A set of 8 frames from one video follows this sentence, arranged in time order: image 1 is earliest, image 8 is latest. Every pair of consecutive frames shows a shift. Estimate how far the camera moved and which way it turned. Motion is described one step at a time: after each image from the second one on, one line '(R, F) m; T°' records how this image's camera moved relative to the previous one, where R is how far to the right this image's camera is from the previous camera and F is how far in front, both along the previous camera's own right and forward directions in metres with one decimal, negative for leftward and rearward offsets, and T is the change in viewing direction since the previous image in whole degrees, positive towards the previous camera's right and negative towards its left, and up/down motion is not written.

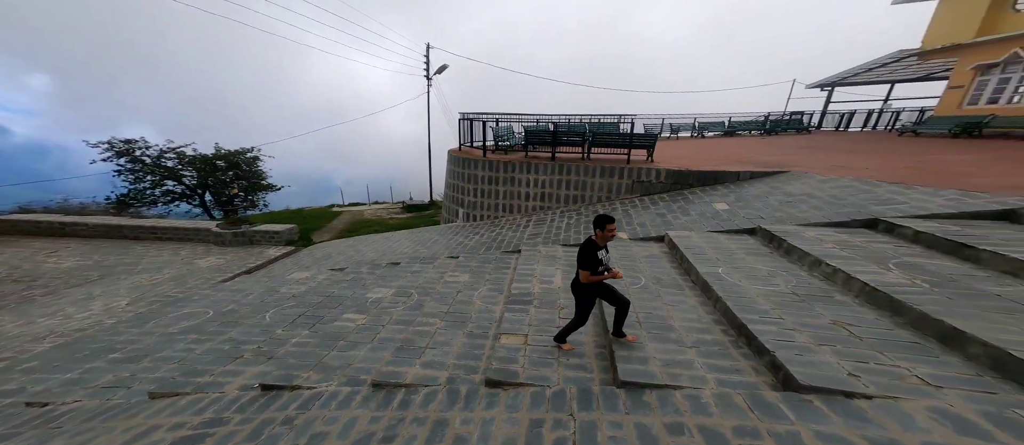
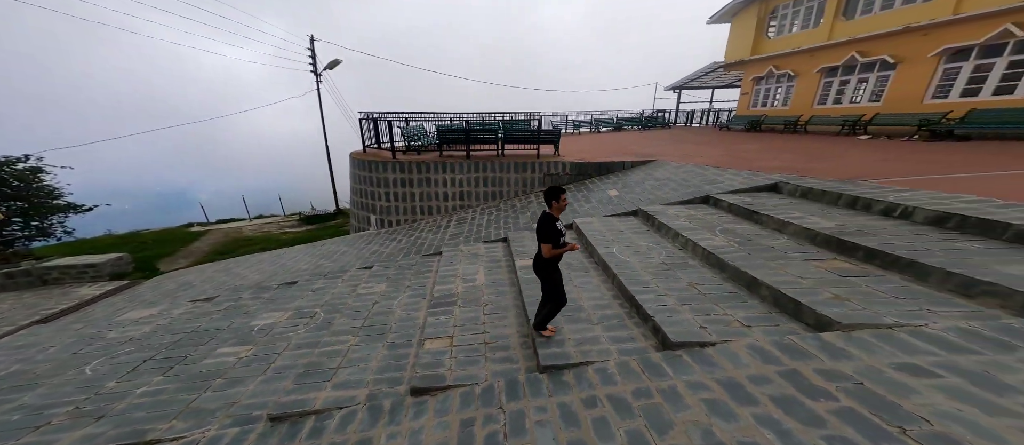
(+0.1, 0.0) m; +12°
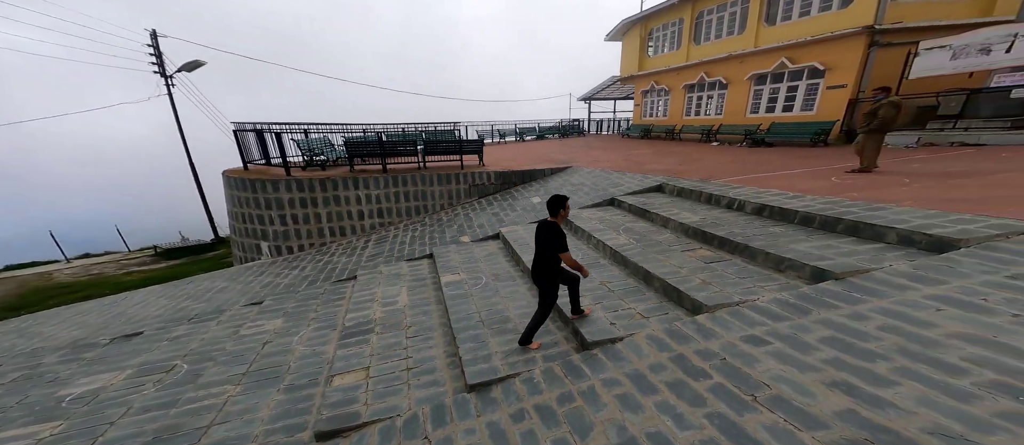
(+0.2, 0.0) m; +11°
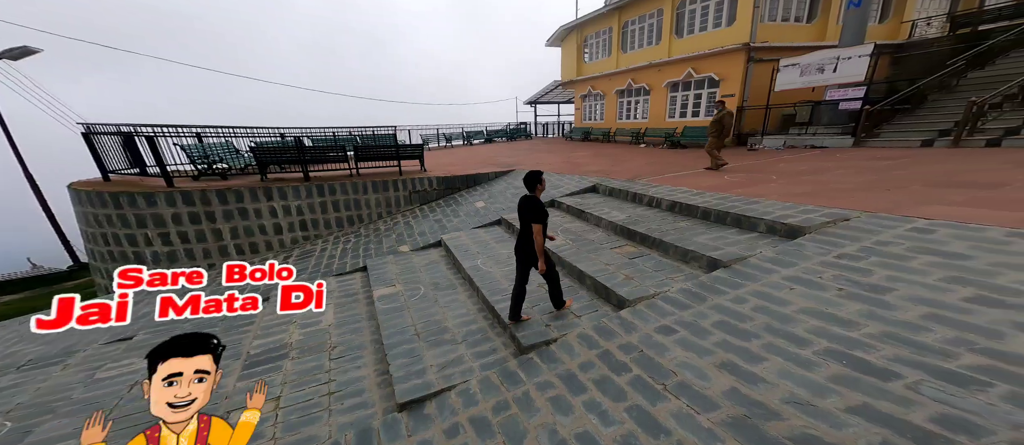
(+0.2, +0.1) m; +9°
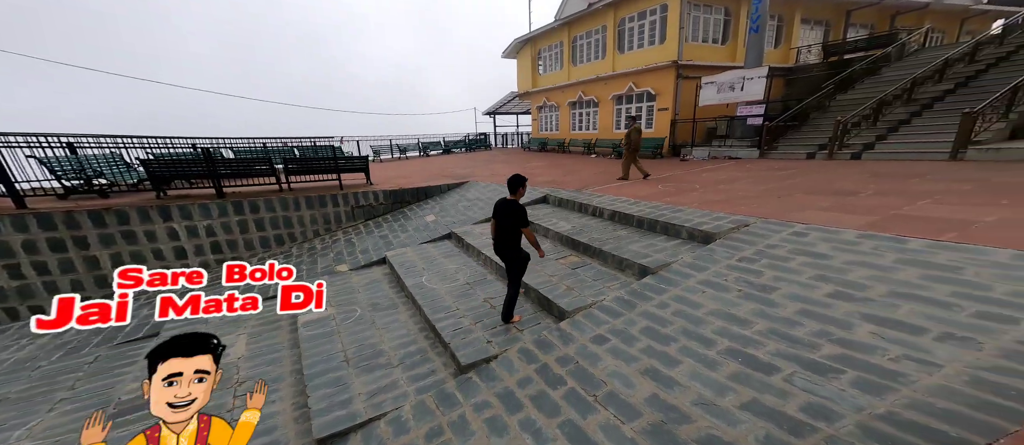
(+0.3, +0.1) m; +8°
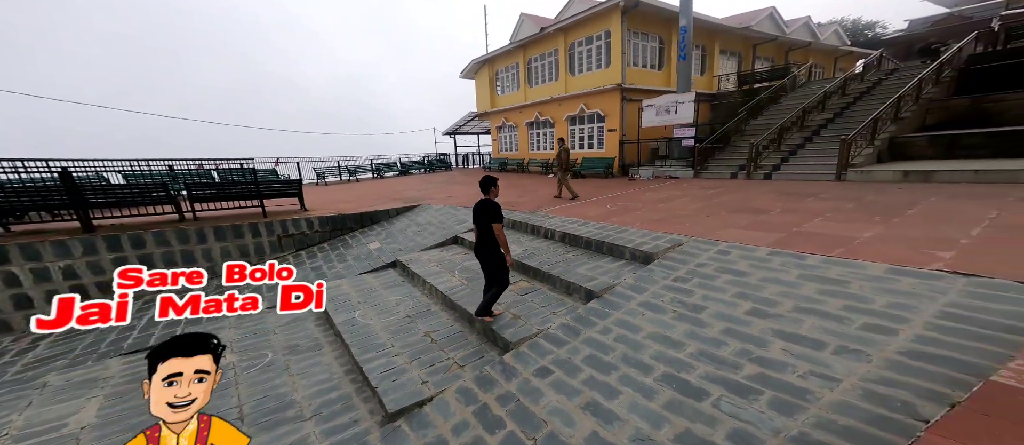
(+0.1, +0.1) m; +8°
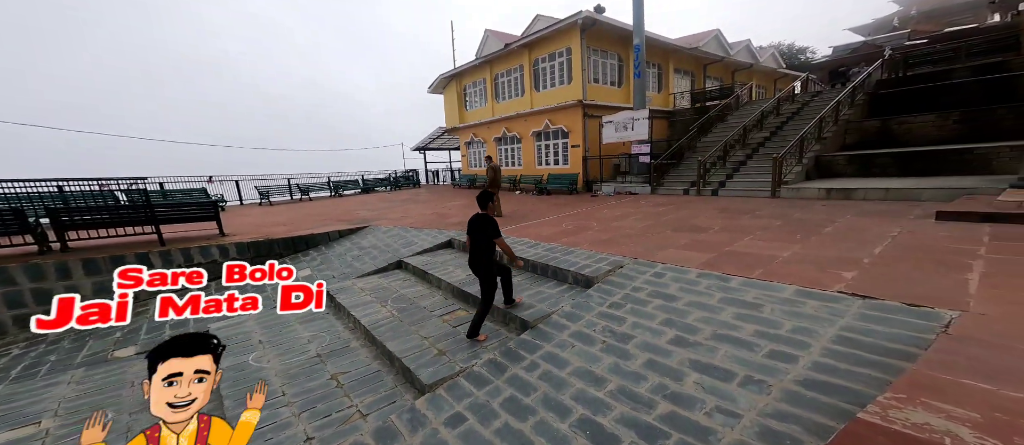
(+0.3, 0.0) m; +5°
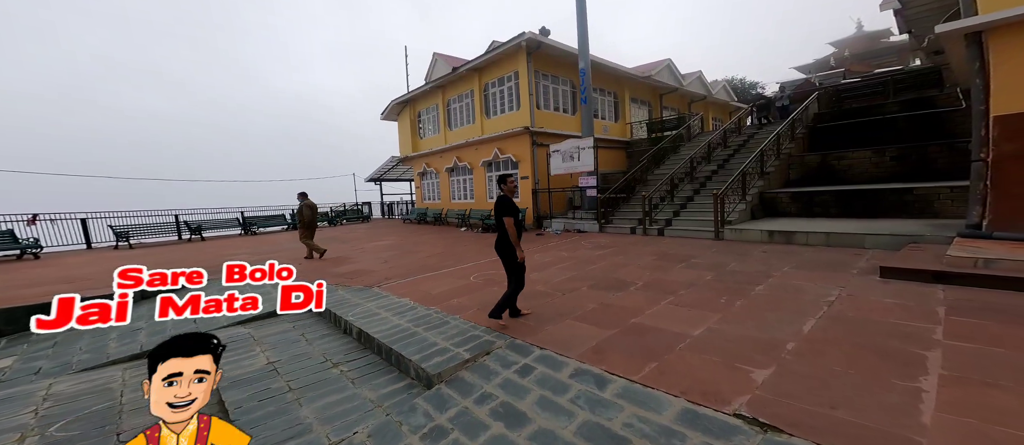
(+1.4, +1.1) m; +3°
